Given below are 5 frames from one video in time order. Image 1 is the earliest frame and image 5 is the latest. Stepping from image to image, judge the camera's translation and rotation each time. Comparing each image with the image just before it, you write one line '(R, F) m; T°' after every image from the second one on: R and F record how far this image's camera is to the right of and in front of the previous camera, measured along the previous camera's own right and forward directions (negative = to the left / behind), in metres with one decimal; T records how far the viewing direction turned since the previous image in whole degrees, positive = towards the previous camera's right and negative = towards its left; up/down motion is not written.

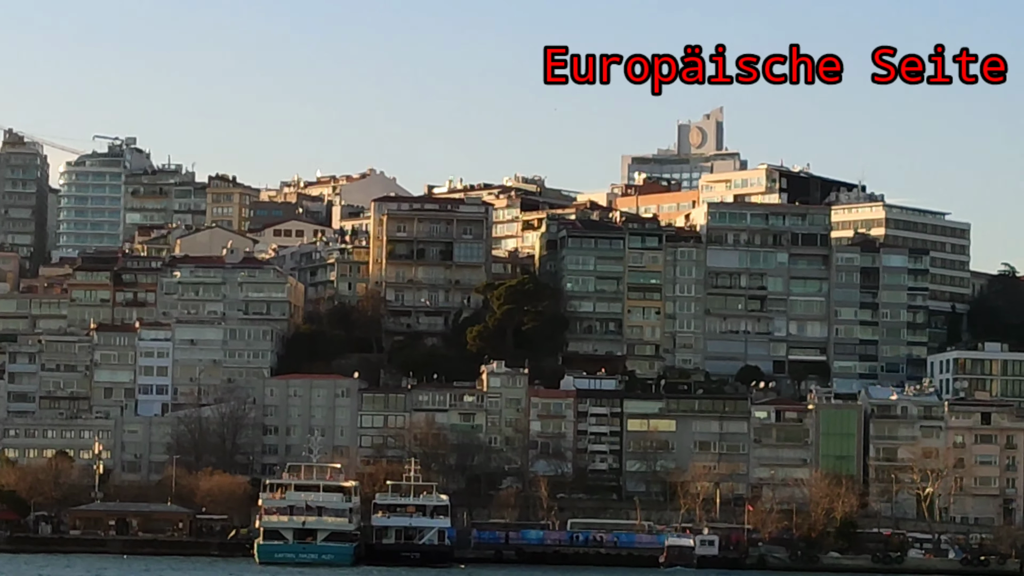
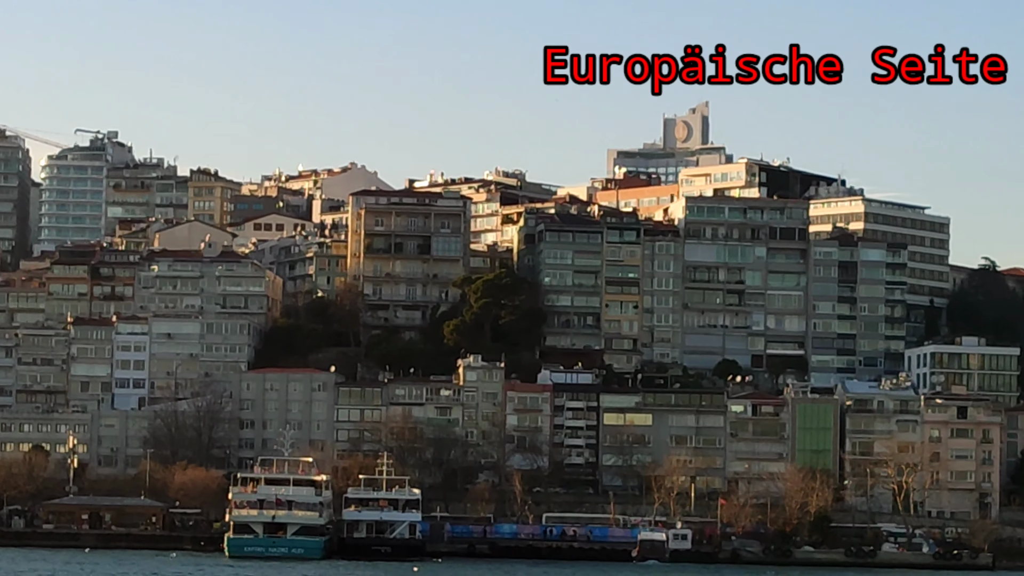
(+0.6, 0.0) m; 0°
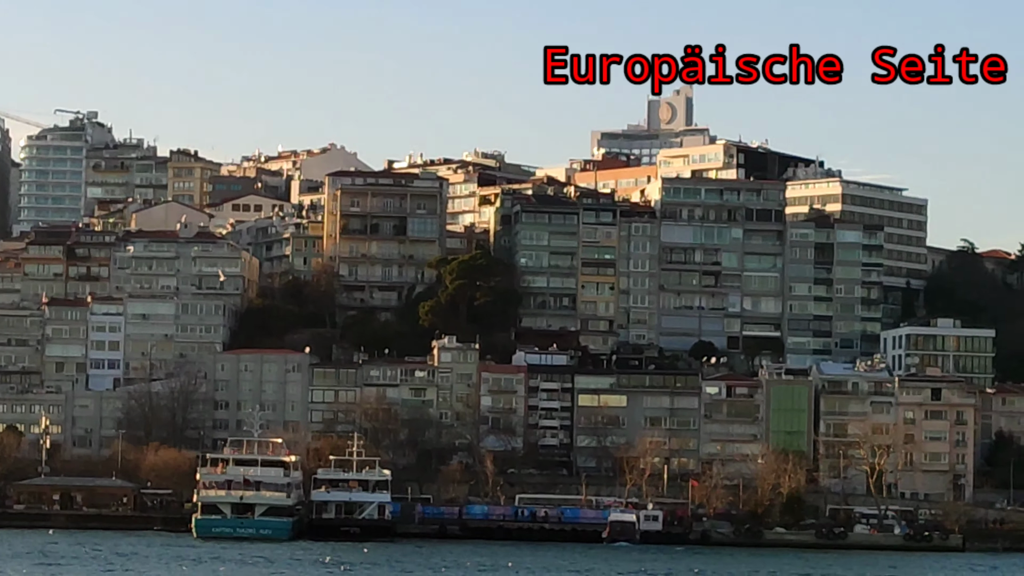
(+0.6, +0.1) m; 0°
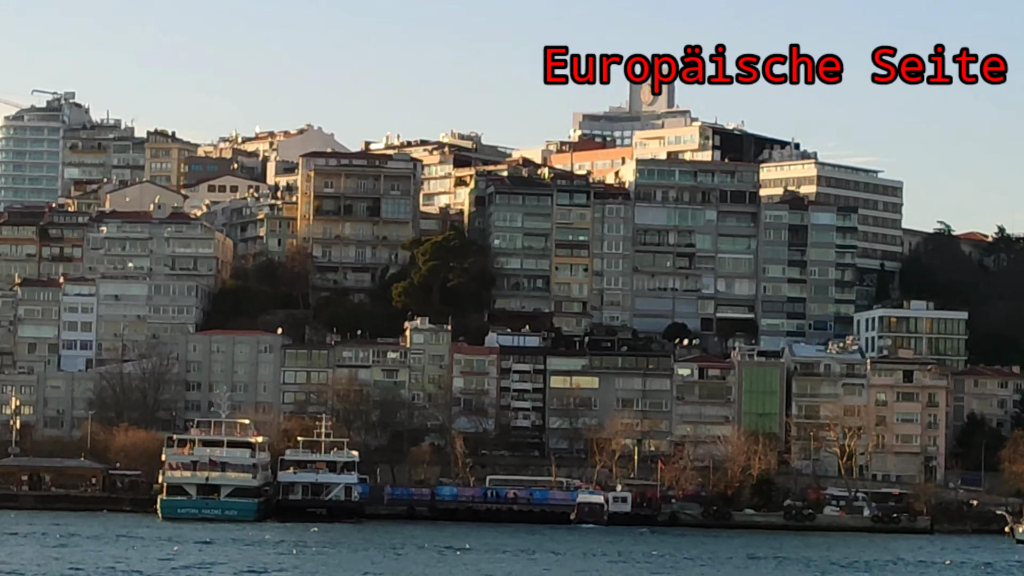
(+0.6, +0.1) m; 0°
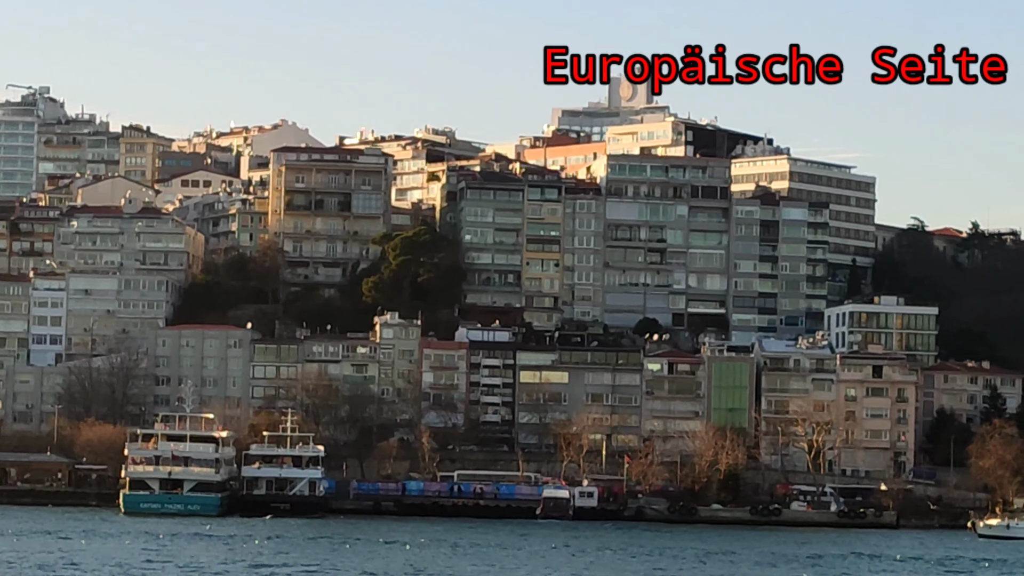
(+0.6, 0.0) m; 0°
